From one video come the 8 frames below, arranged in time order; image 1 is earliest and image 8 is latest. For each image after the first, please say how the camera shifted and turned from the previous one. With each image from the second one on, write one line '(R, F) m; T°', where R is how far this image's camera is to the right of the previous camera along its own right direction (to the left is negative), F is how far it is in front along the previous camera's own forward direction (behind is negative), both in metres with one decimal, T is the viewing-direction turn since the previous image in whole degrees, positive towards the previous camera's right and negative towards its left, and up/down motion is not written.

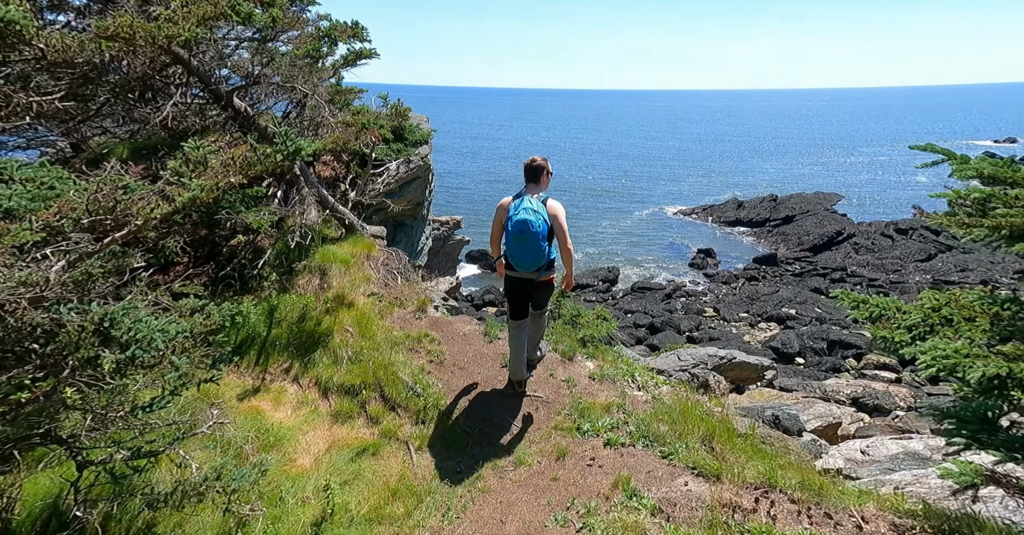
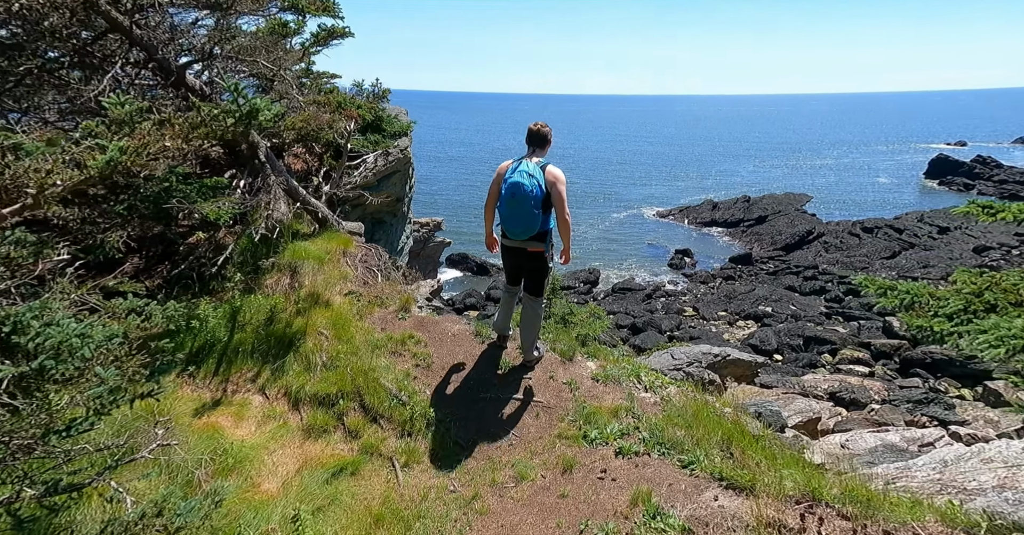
(-0.1, +0.6) m; +2°
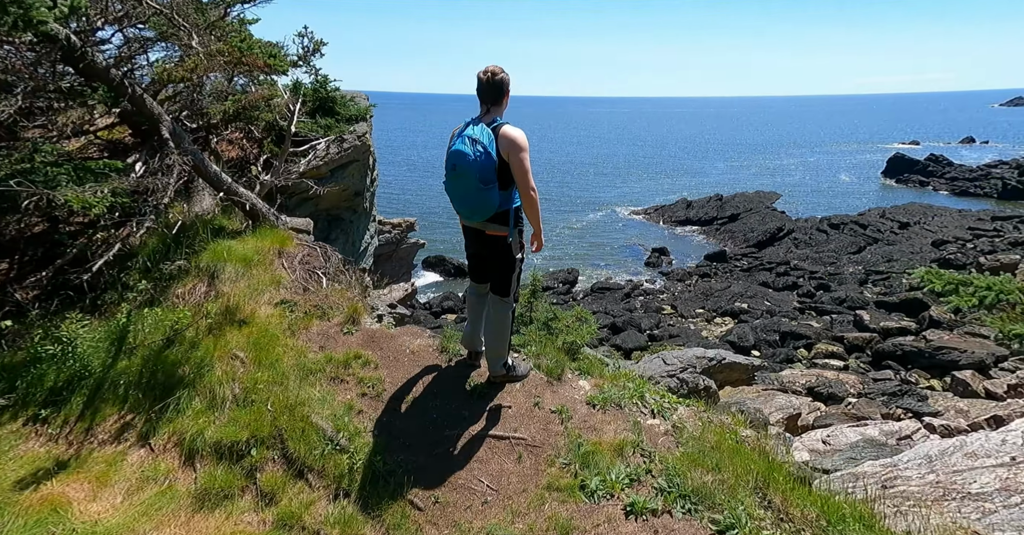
(0.0, +1.2) m; +2°
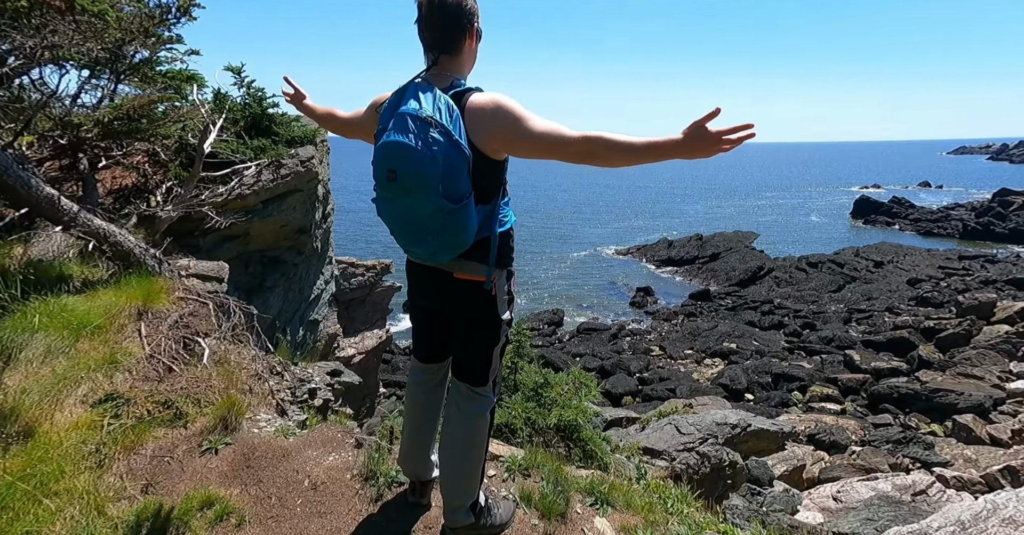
(+0.1, +2.0) m; +1°
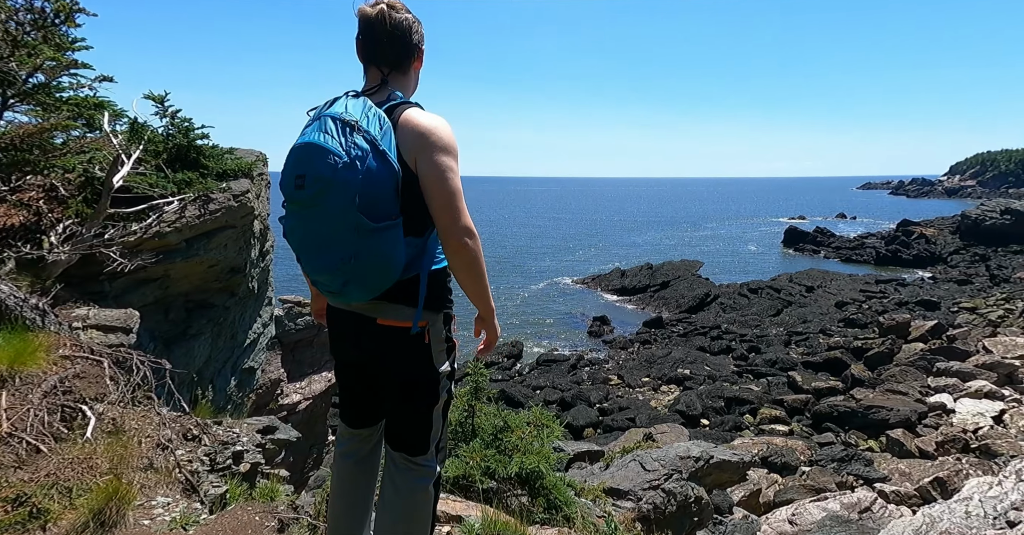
(+0.1, +0.5) m; +4°
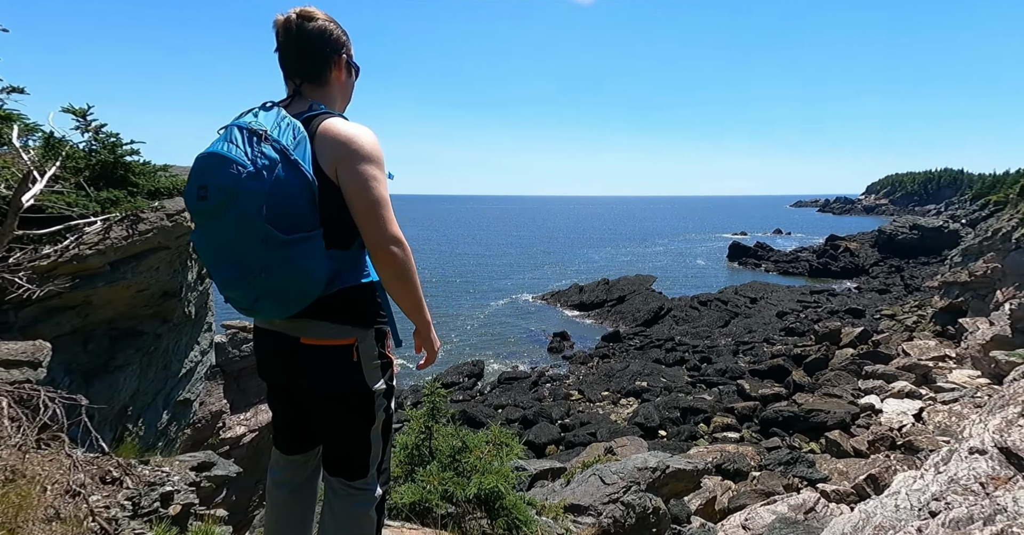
(+0.1, +0.2) m; +4°
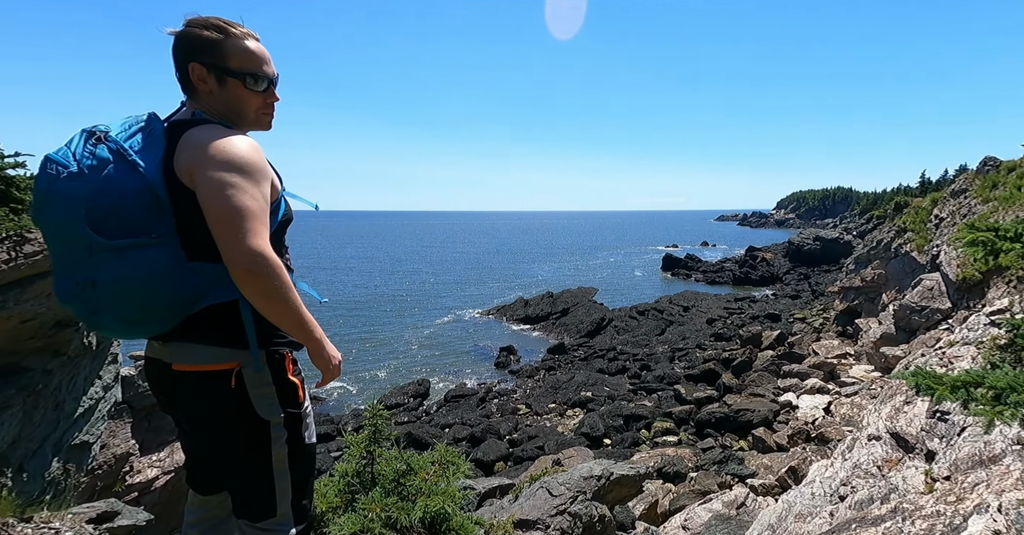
(+0.1, +0.4) m; +5°
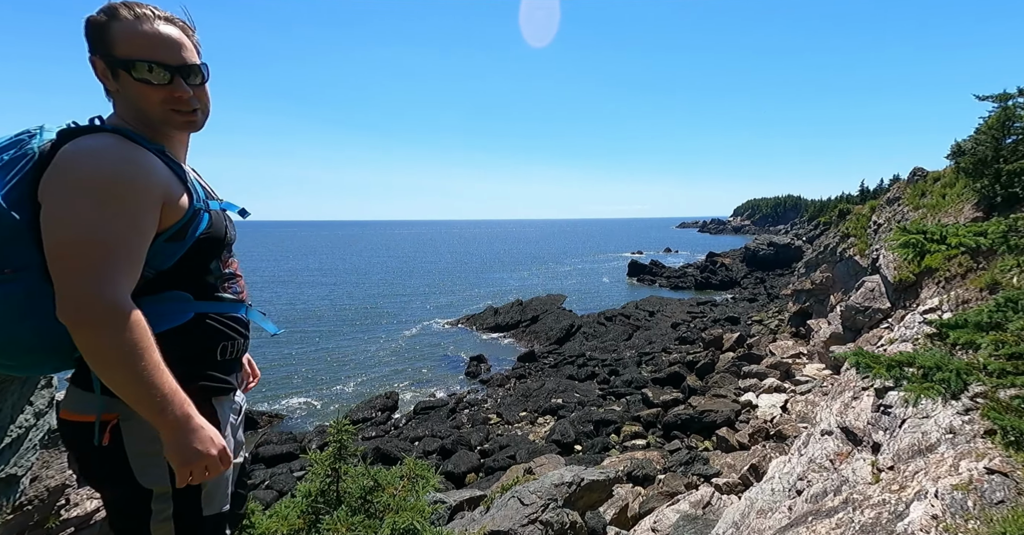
(0.0, +0.2) m; +3°
